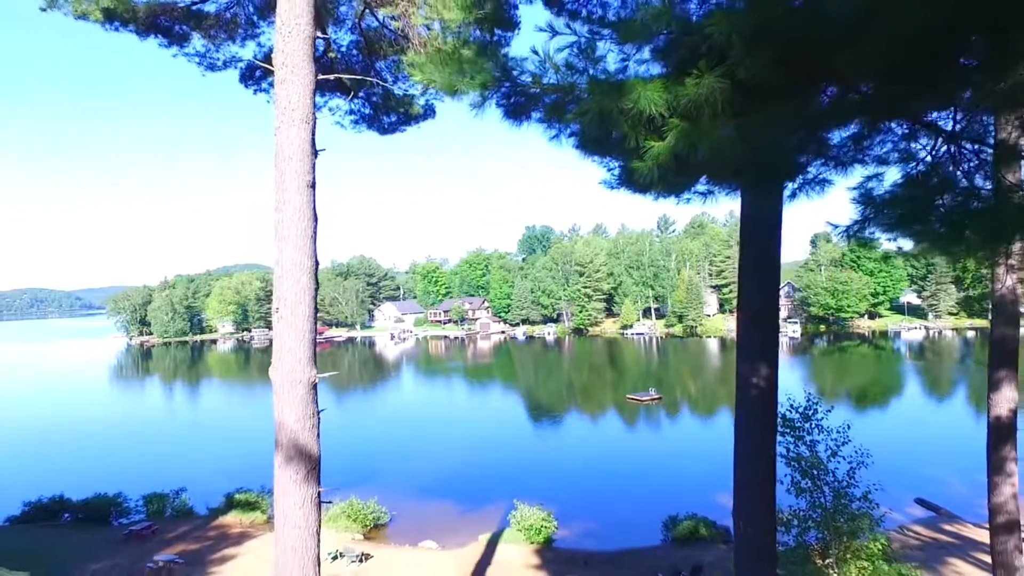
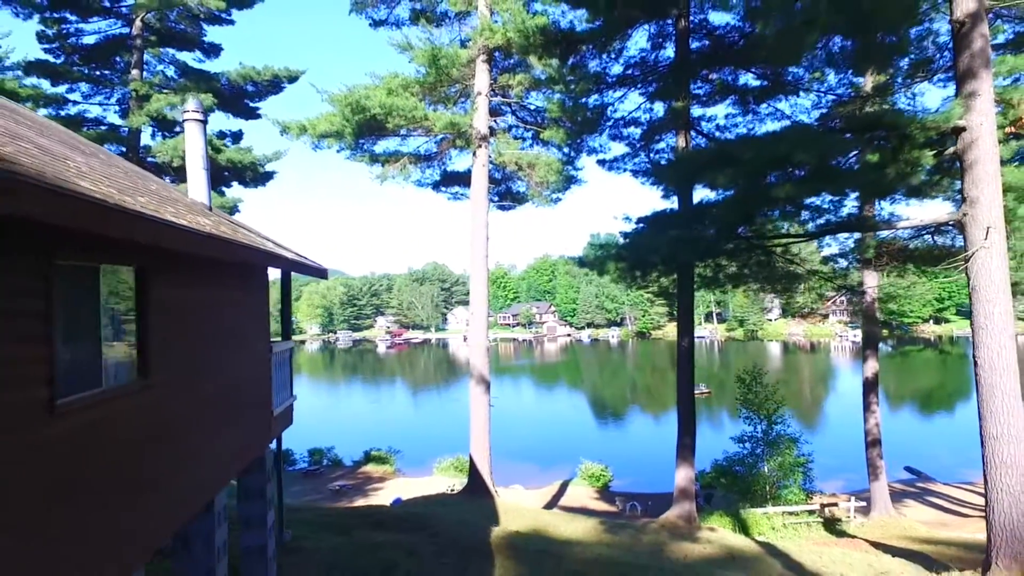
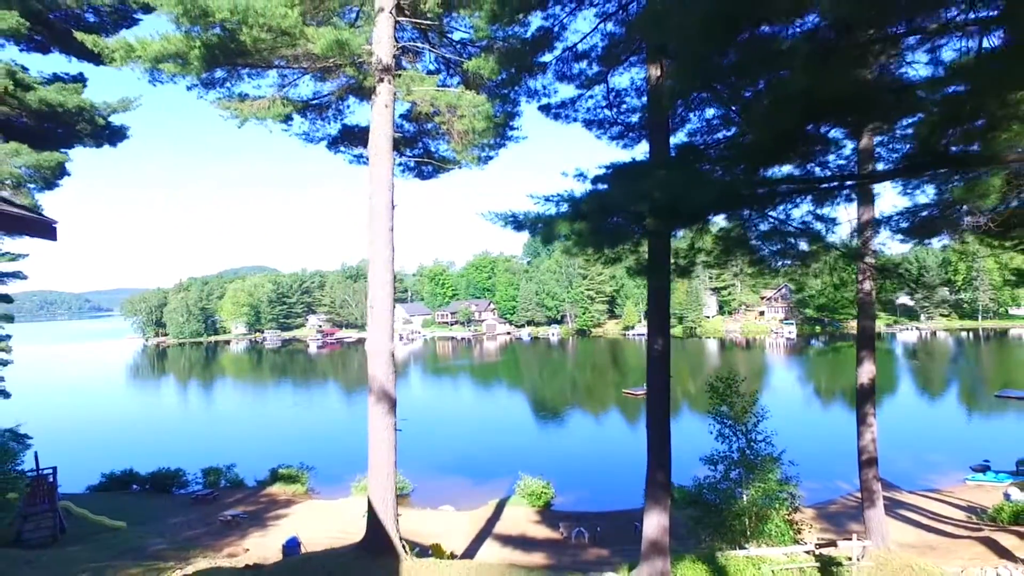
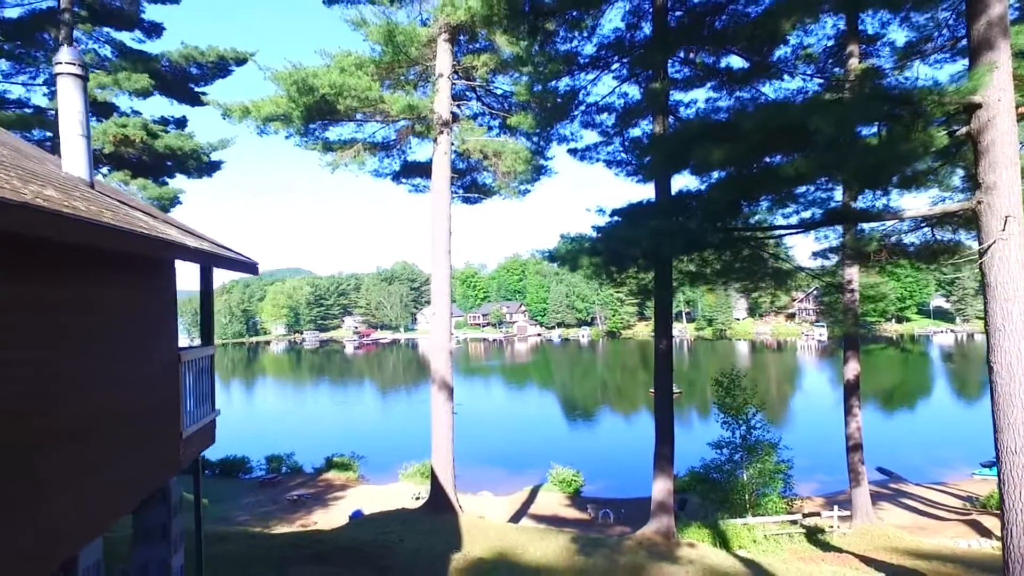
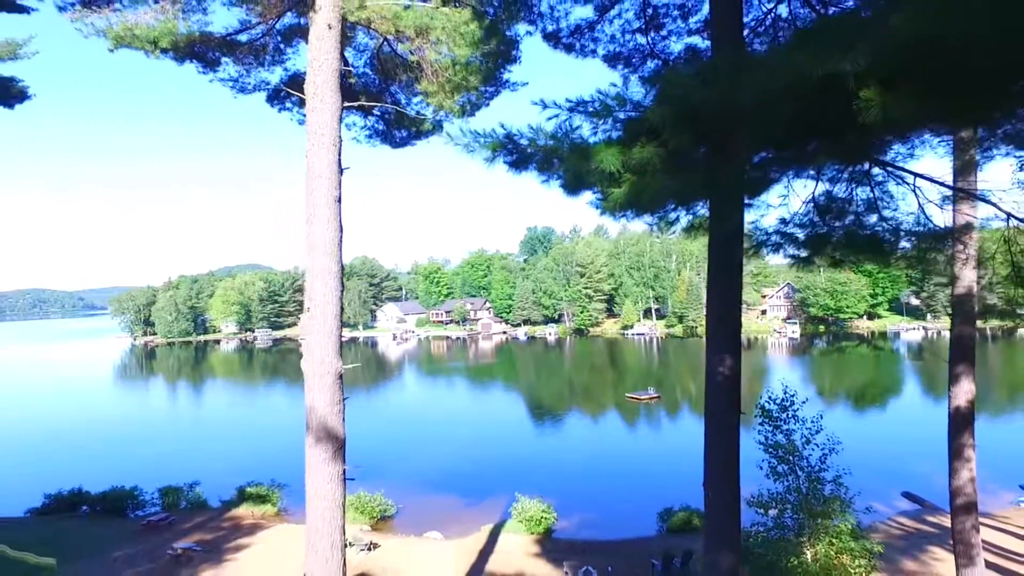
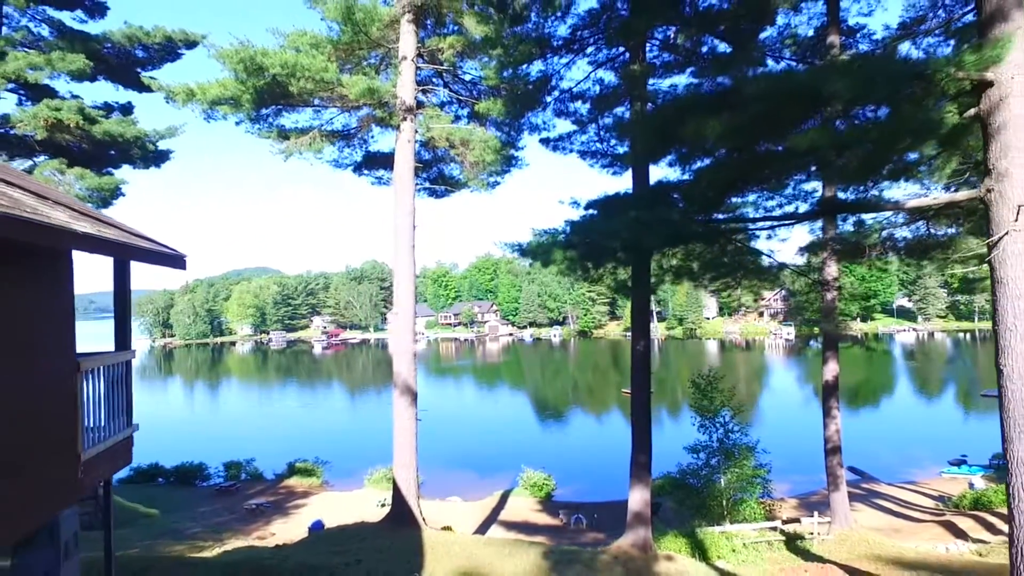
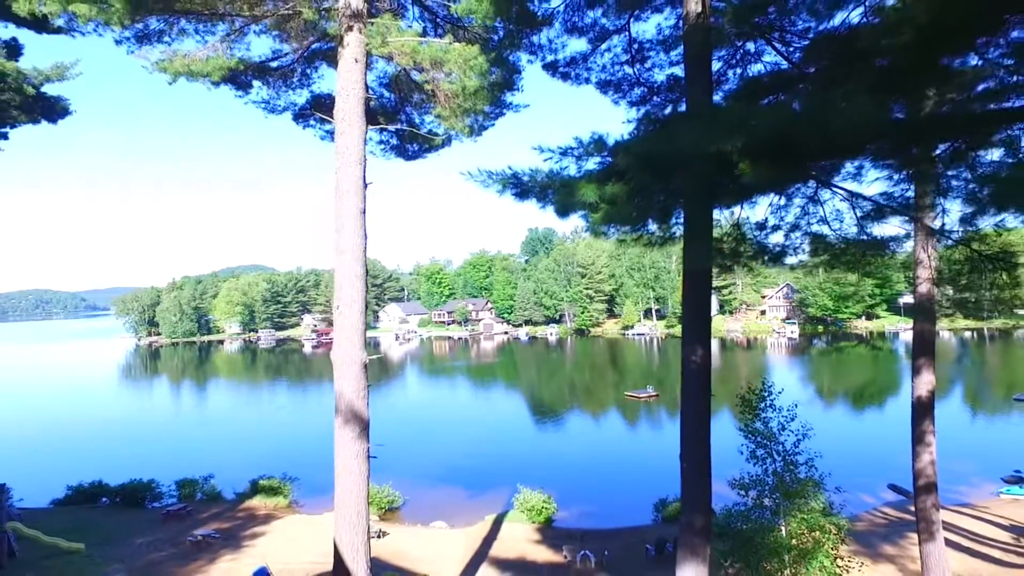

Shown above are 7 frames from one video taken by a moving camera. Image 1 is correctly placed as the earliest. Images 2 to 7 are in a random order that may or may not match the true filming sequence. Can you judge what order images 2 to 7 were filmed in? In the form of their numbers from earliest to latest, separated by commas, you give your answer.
5, 7, 3, 6, 4, 2
